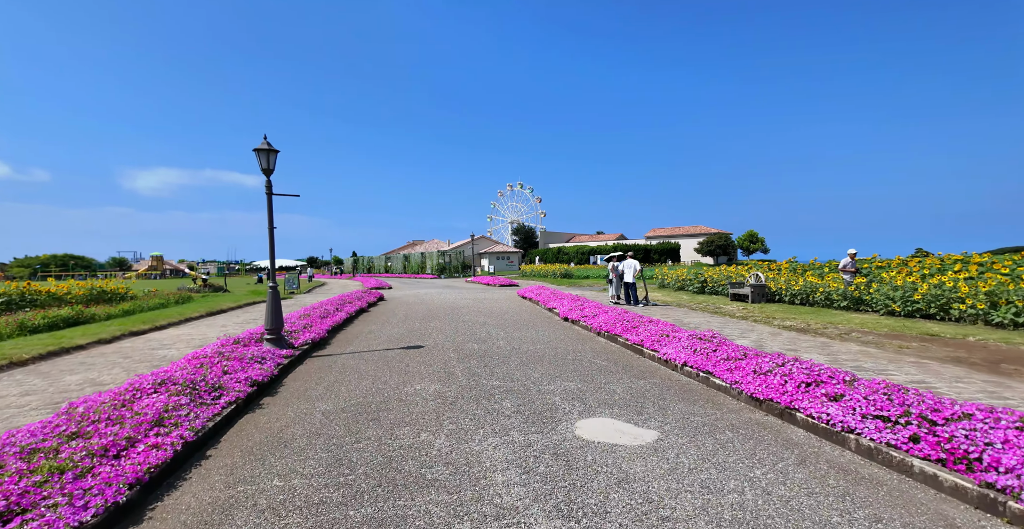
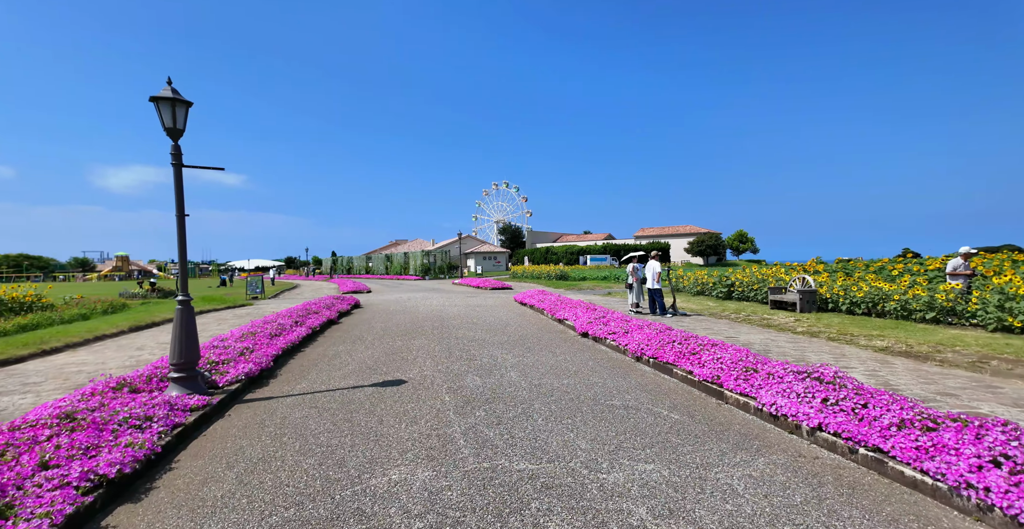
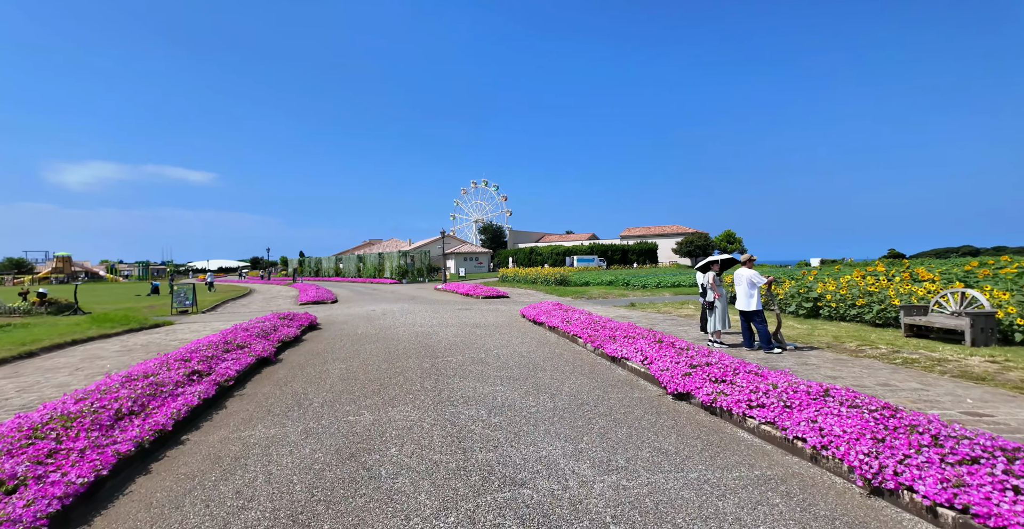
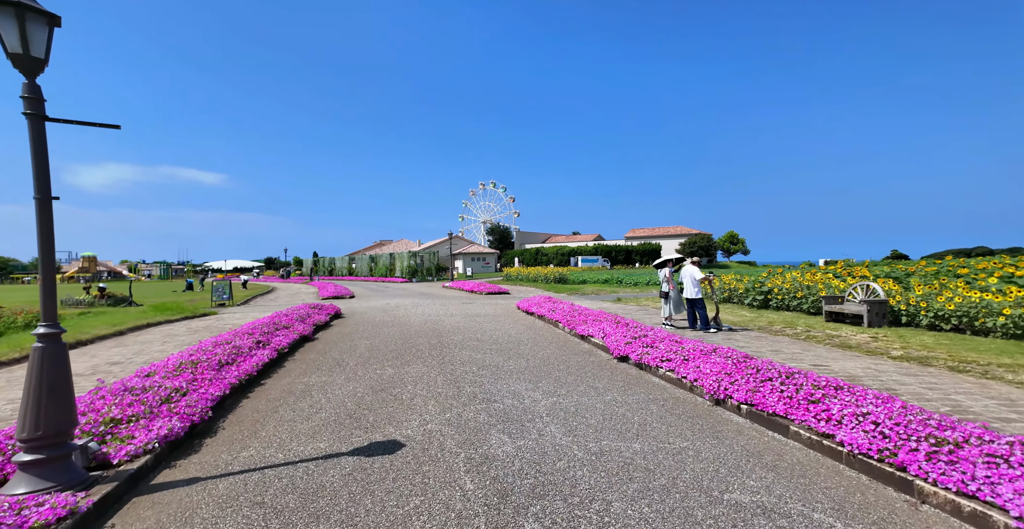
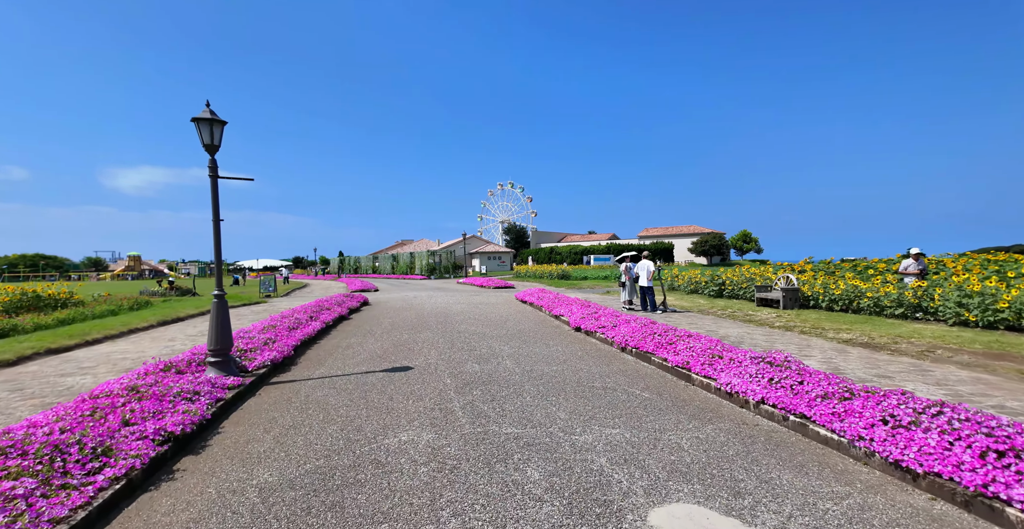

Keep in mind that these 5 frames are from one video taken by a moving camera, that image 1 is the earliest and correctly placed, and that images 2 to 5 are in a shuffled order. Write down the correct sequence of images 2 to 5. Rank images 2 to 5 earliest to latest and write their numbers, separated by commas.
5, 2, 4, 3
